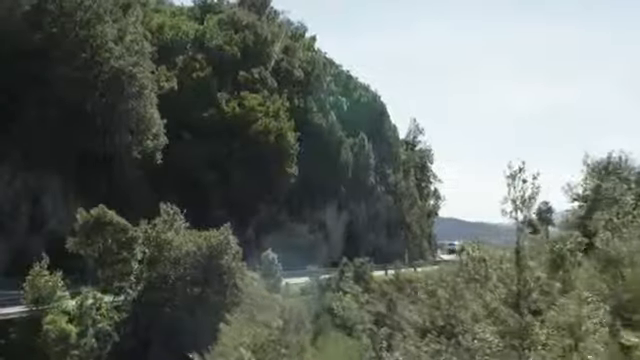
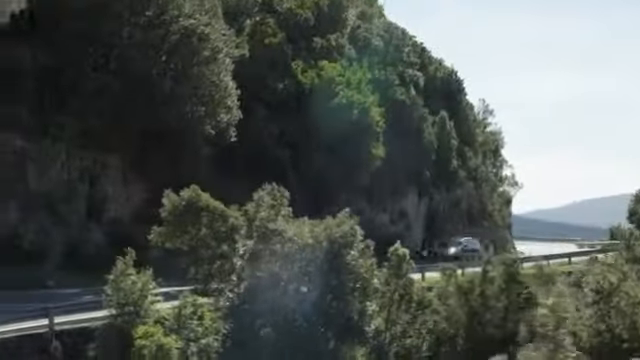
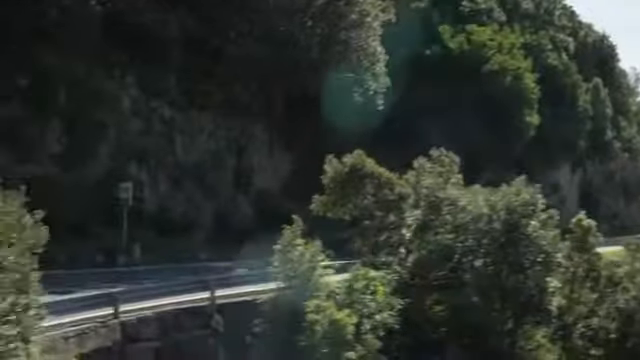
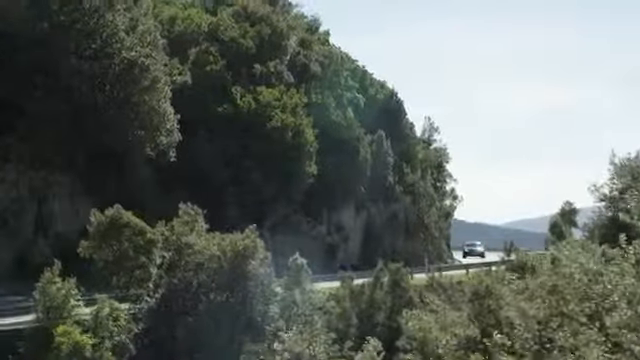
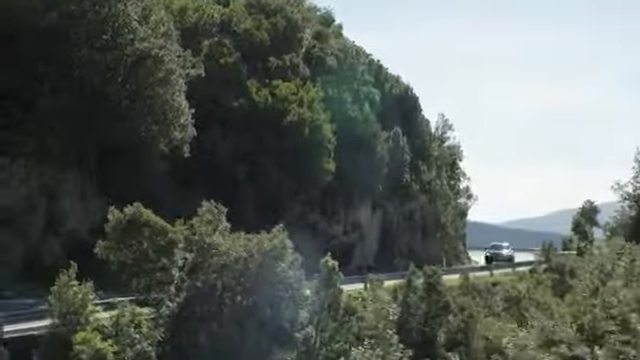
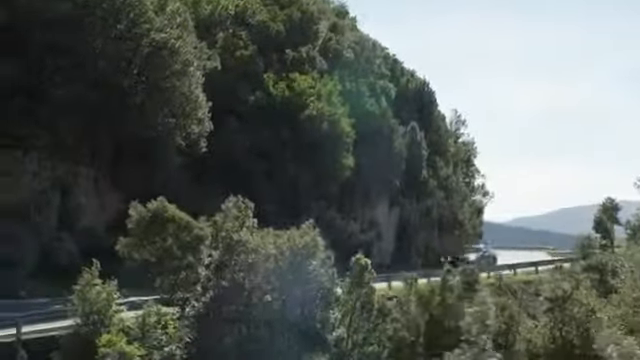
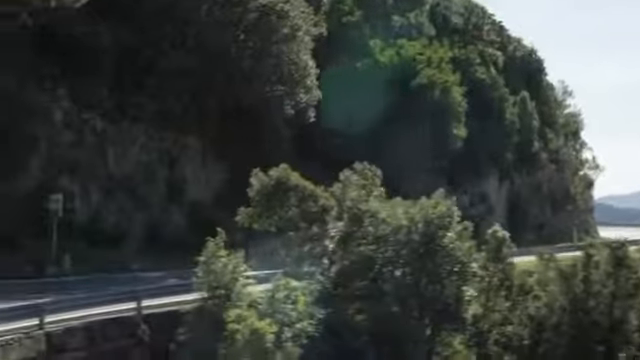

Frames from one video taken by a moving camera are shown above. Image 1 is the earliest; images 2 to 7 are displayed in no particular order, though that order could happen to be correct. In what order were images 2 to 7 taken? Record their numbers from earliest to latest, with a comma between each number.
4, 5, 6, 2, 7, 3
